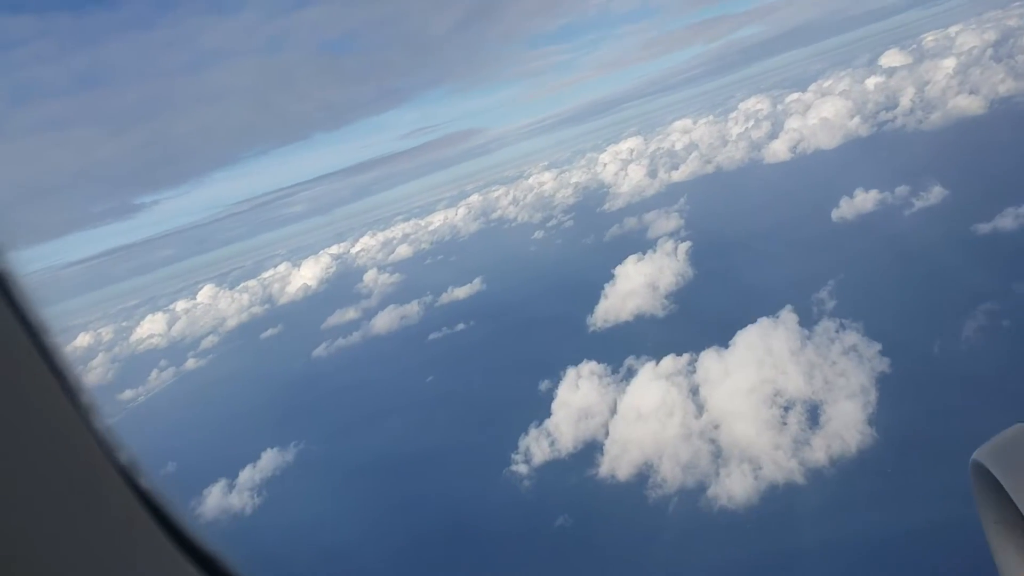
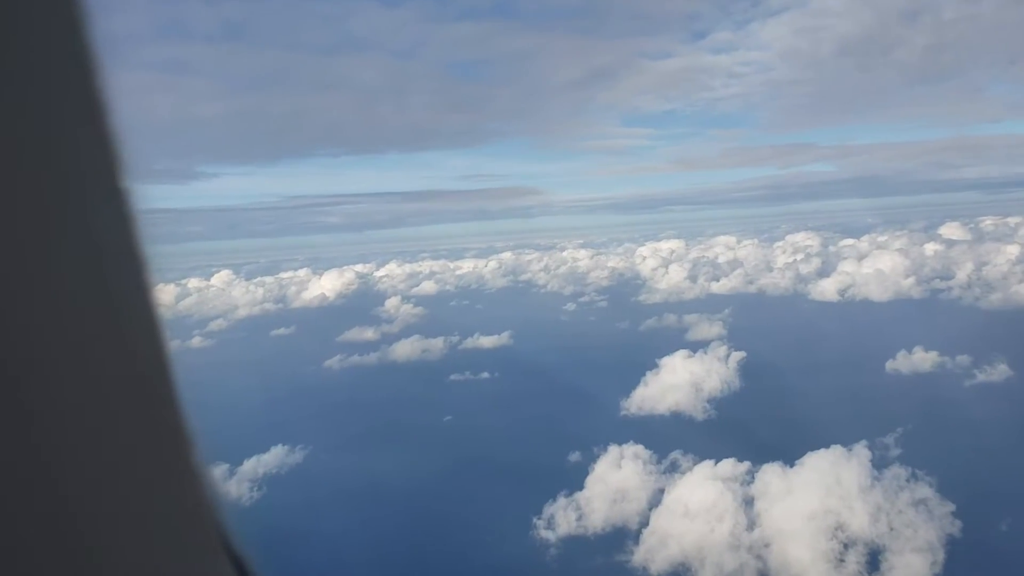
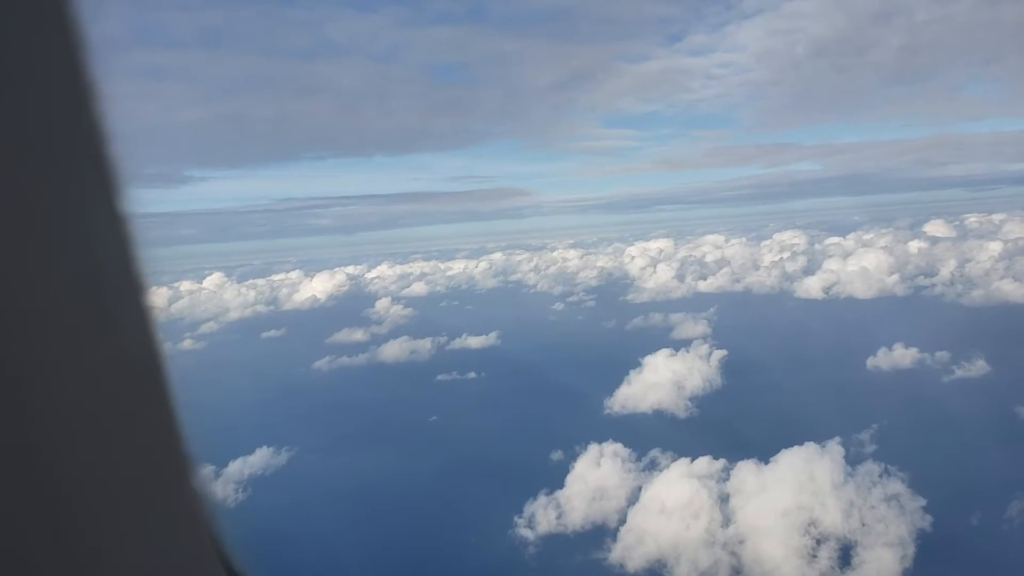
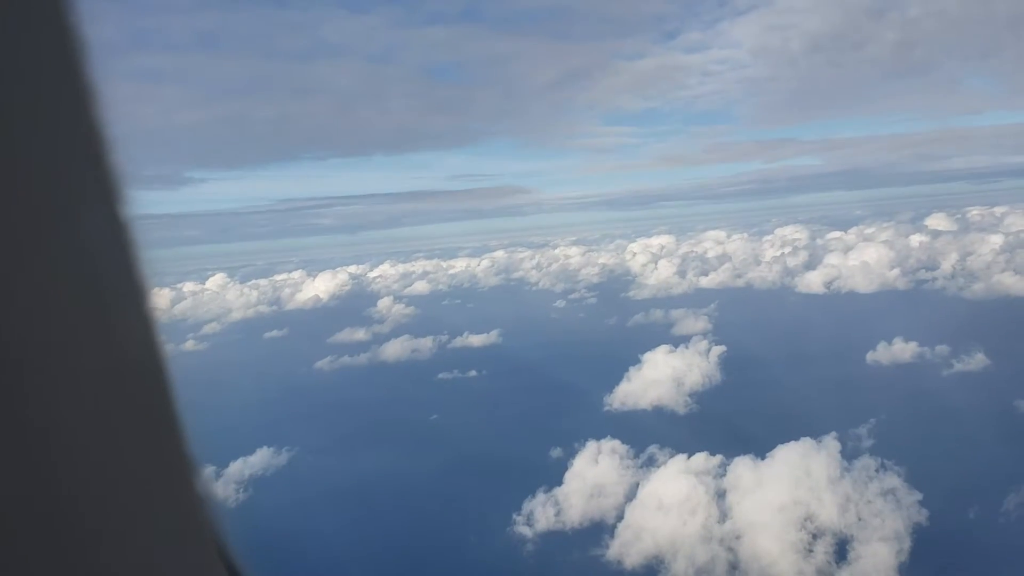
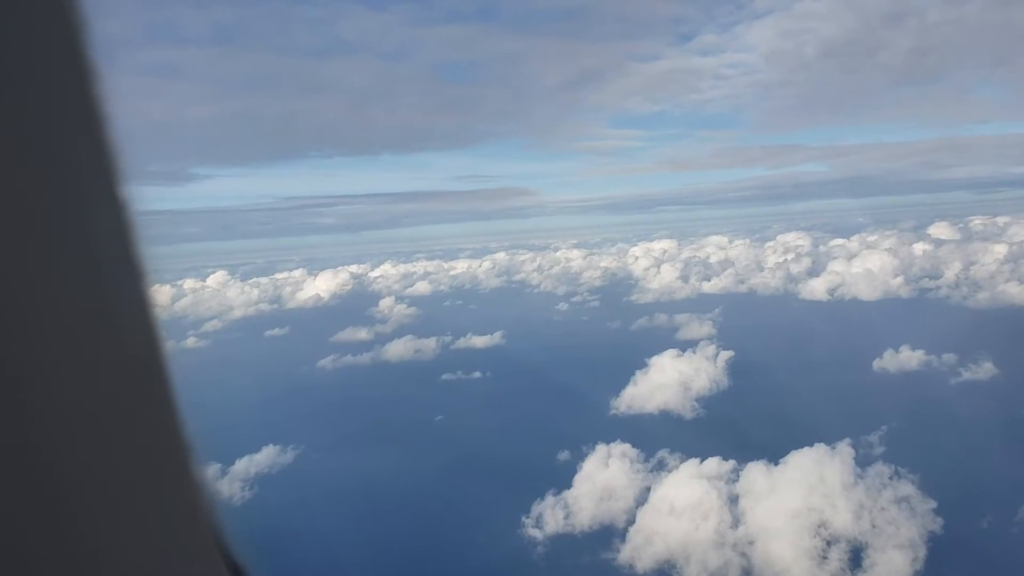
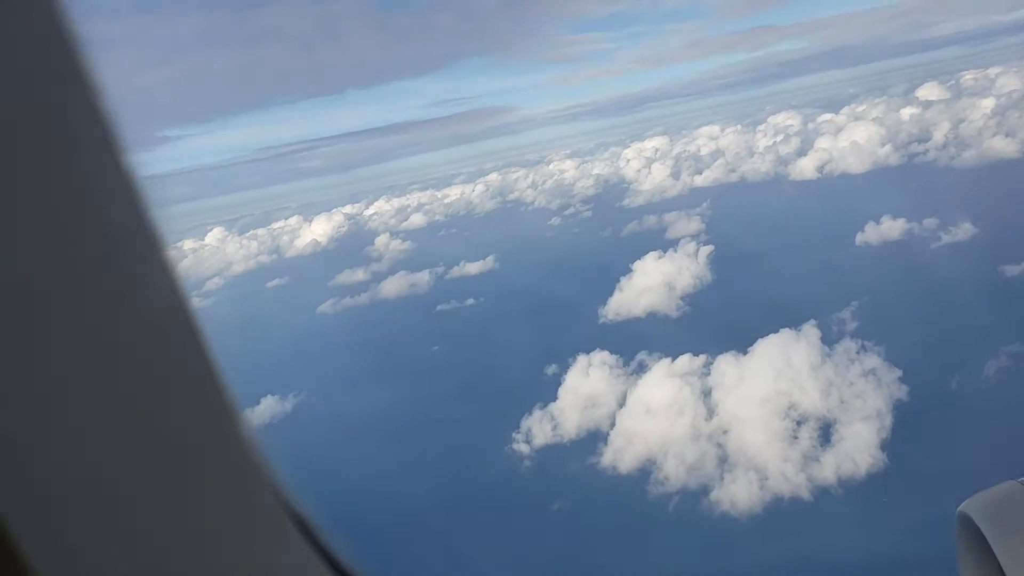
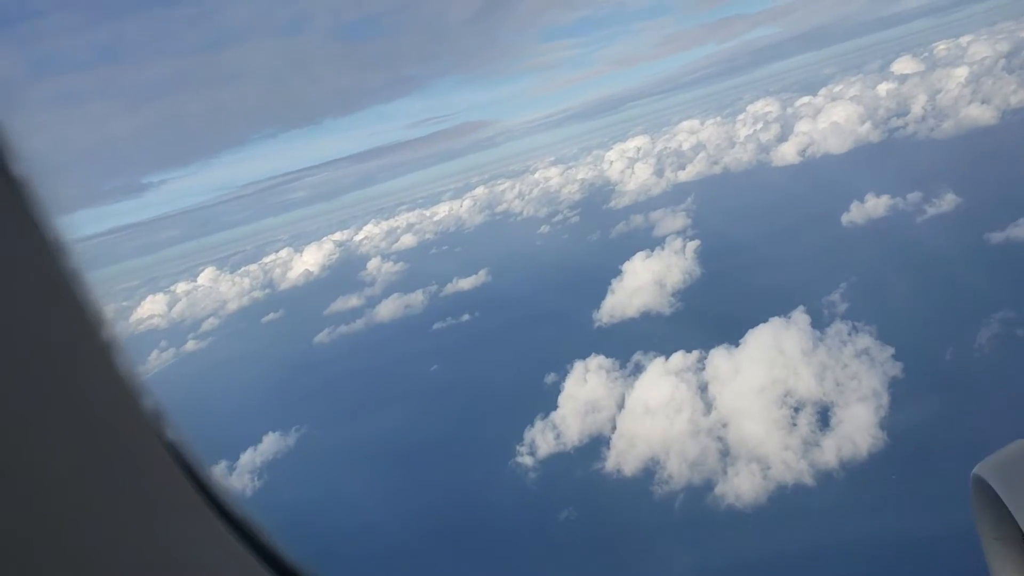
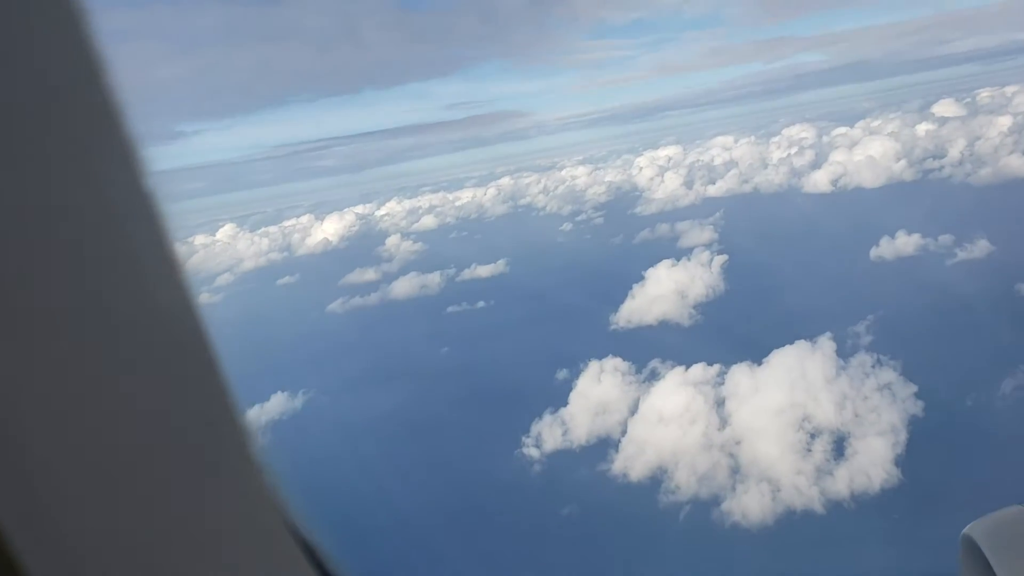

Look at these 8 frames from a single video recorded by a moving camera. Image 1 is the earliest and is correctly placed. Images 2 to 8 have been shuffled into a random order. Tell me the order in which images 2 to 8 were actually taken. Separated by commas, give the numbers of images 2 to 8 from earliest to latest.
7, 6, 8, 4, 3, 5, 2
